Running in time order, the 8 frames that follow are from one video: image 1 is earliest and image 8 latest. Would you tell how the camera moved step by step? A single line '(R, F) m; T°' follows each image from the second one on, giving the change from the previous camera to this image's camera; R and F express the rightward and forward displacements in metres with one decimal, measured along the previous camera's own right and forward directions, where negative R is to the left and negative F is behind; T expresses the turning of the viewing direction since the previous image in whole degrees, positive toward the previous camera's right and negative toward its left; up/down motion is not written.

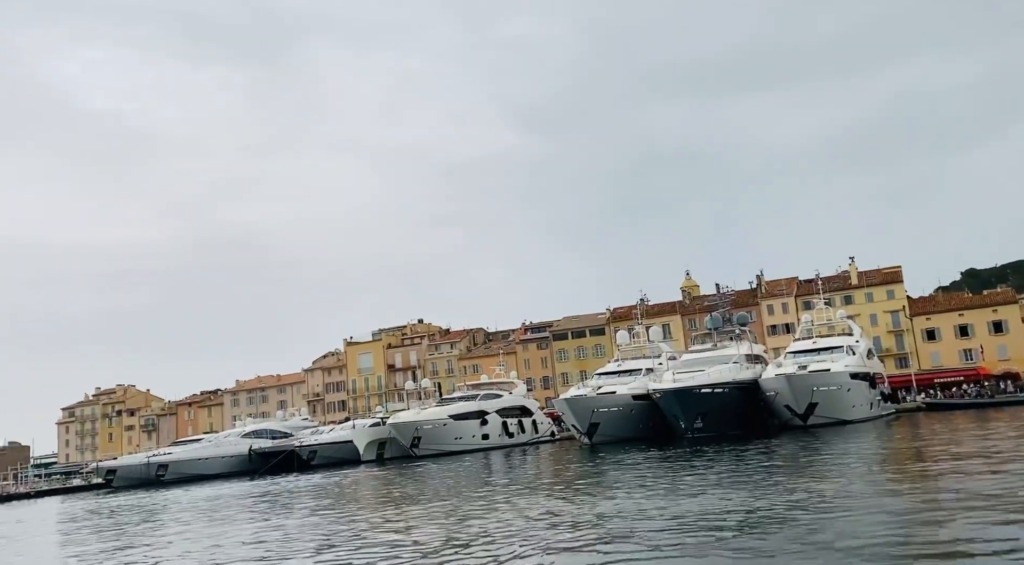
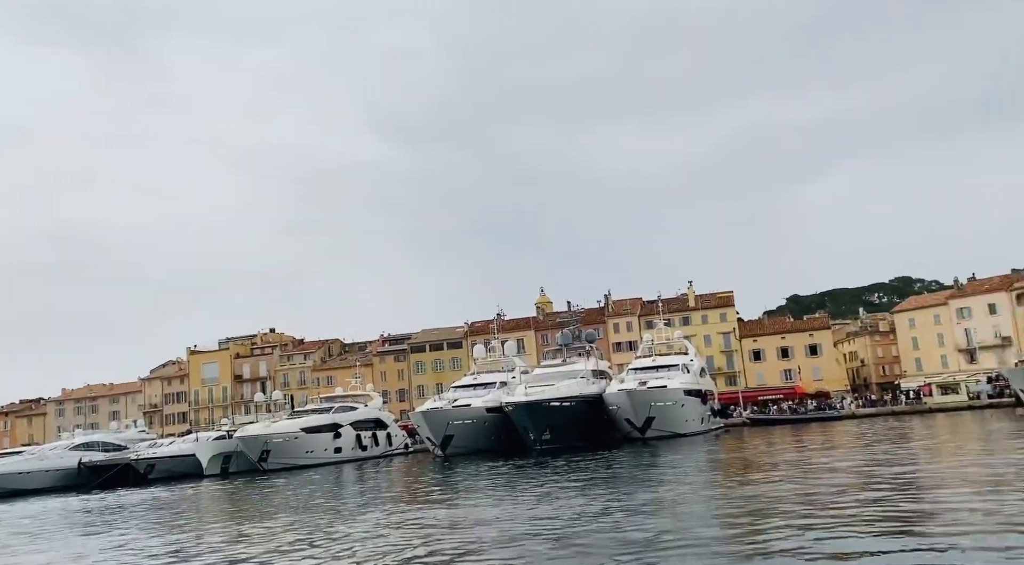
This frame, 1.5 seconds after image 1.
(0.0, -0.5) m; +8°
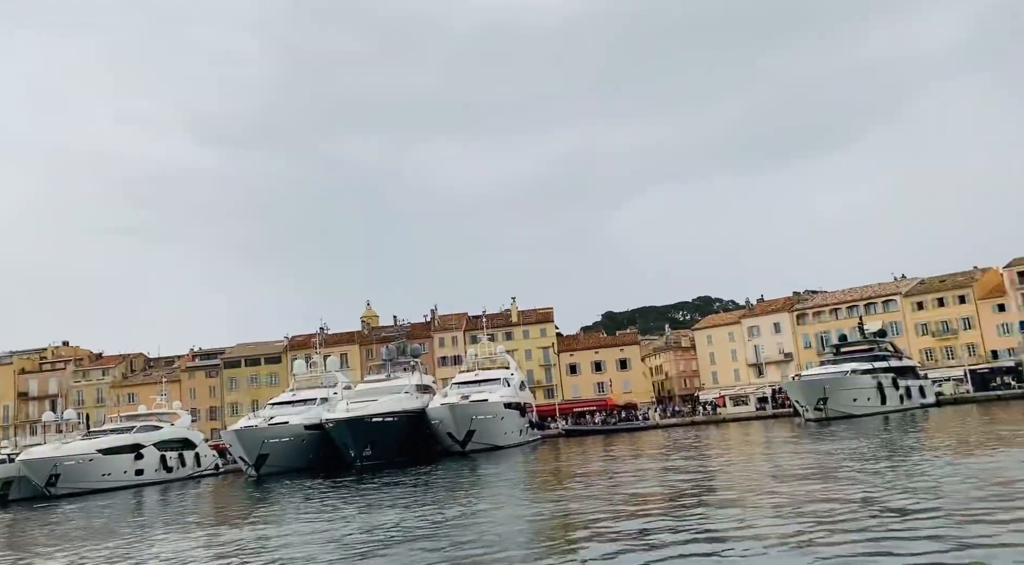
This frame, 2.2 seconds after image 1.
(-0.1, -0.5) m; +10°
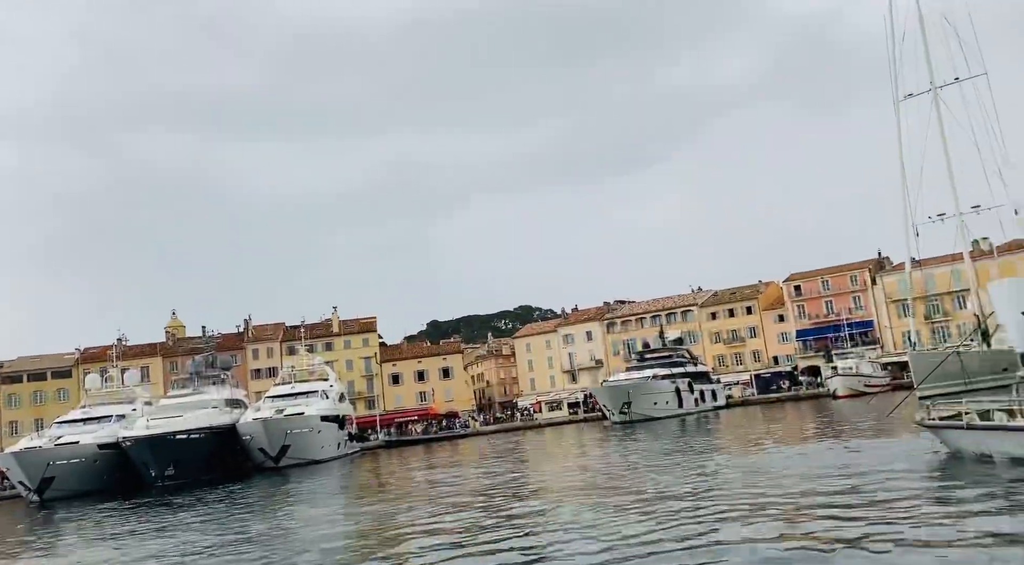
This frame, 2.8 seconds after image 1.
(-0.2, -0.1) m; +11°
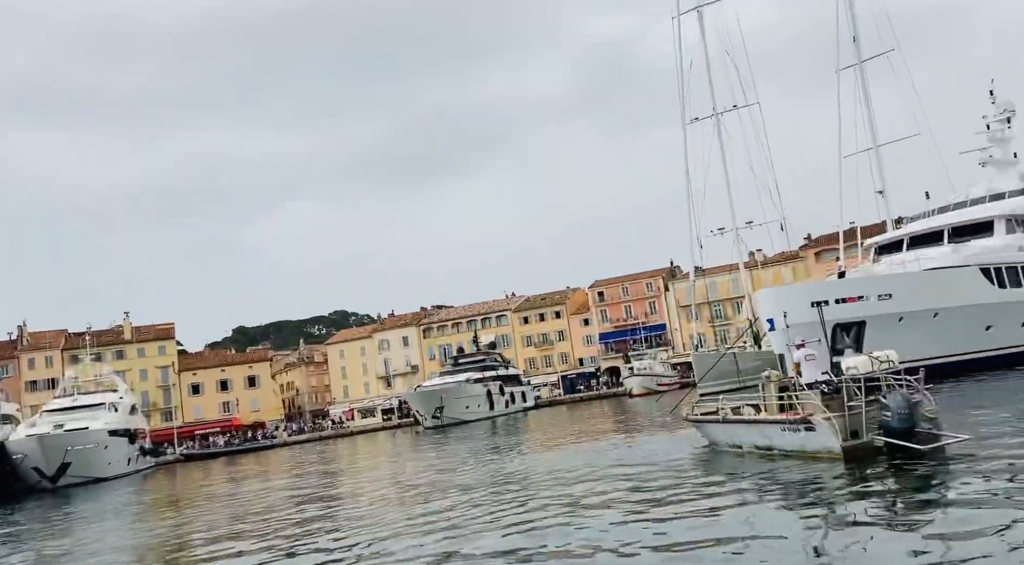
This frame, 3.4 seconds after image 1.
(0.0, +0.3) m; +11°
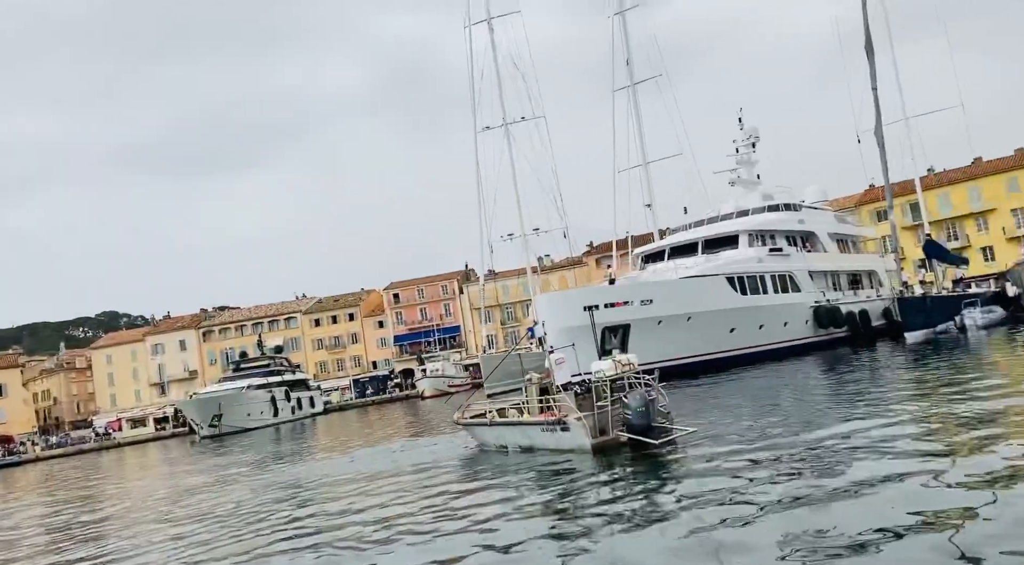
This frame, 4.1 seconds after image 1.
(+0.1, -0.3) m; +12°
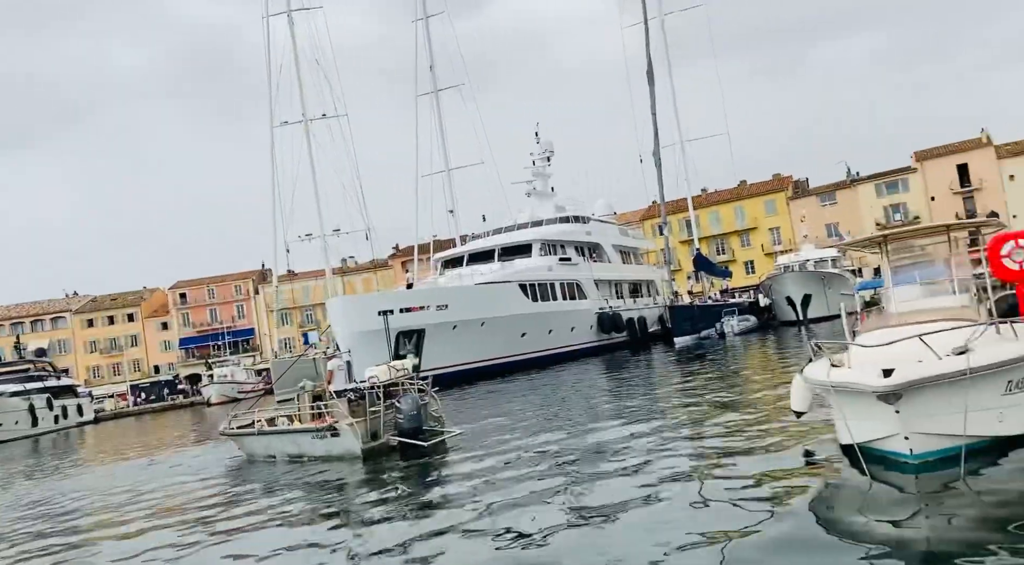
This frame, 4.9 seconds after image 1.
(+0.1, 0.0) m; +11°
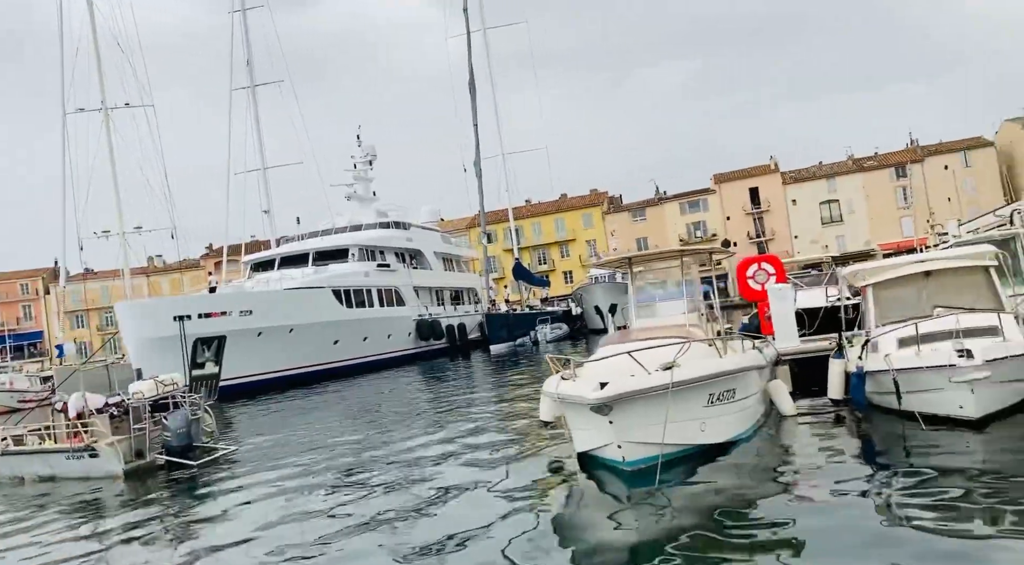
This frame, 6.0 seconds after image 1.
(+0.1, +0.3) m; +10°
